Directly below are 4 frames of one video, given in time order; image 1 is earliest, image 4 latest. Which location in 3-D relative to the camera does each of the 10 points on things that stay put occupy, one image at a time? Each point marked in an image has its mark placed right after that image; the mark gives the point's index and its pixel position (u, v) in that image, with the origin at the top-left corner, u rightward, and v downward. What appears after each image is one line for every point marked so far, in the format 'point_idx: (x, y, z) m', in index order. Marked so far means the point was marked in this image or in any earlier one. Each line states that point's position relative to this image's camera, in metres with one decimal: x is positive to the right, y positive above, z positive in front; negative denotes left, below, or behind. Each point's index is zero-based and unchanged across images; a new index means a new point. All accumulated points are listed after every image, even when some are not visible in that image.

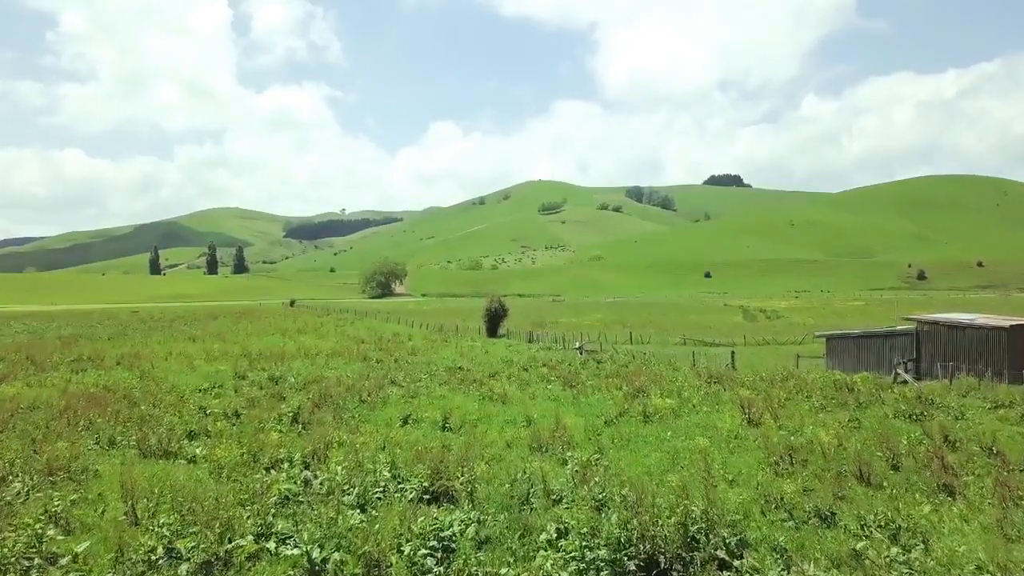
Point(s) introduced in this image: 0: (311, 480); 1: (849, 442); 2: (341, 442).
0: (-3.6, -3.5, +11.4) m
1: (+8.9, -4.1, +16.7) m
2: (-4.5, -4.1, +16.6) m
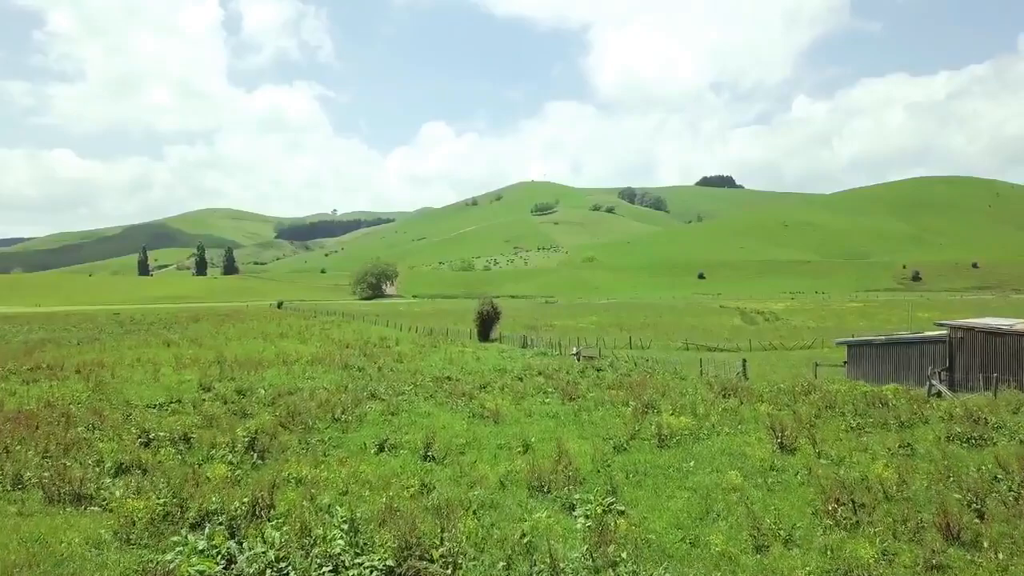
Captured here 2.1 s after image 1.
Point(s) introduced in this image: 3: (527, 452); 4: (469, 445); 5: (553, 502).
0: (-3.7, -3.6, +8.5) m
1: (+8.8, -4.2, +13.9) m
2: (-4.6, -4.2, +13.7) m
3: (+0.4, -4.4, +17.1) m
4: (-1.2, -4.4, +17.9) m
5: (+0.8, -4.3, +12.6) m
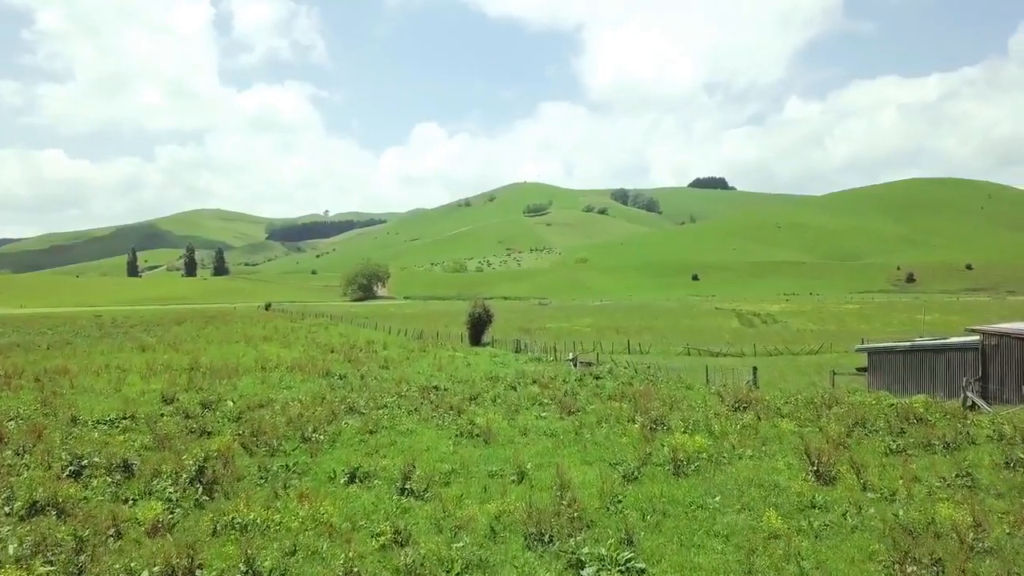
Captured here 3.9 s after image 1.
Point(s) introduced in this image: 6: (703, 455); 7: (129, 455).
0: (-3.8, -3.6, +6.0) m
1: (+8.7, -4.2, +11.6) m
2: (-4.8, -4.2, +11.2) m
3: (+0.3, -4.5, +14.7) m
4: (-1.4, -4.5, +15.4) m
5: (+0.7, -4.3, +10.1) m
6: (+5.0, -4.4, +16.6) m
7: (-10.1, -4.4, +16.8) m
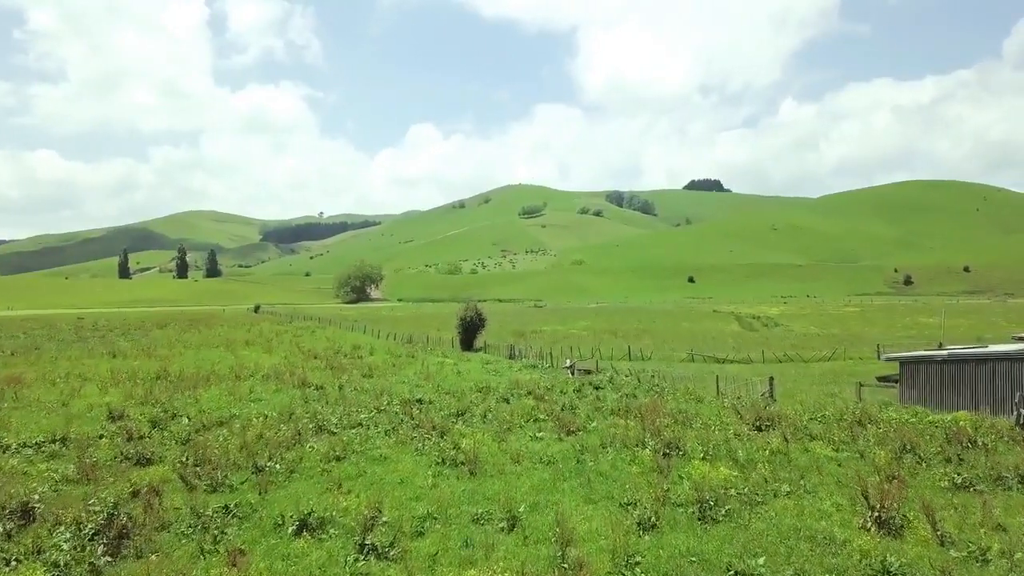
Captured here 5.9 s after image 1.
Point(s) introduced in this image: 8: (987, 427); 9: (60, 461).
0: (-3.9, -3.6, +3.1) m
1: (+8.5, -4.3, +8.7) m
2: (-5.0, -4.3, +8.3) m
3: (0.0, -4.6, +11.8) m
4: (-1.6, -4.5, +12.5) m
5: (+0.5, -4.3, +7.3) m
6: (+4.8, -4.4, +13.7) m
7: (-10.4, -4.5, +13.8) m
8: (+14.7, -4.3, +19.5) m
9: (-12.1, -4.7, +17.1) m
